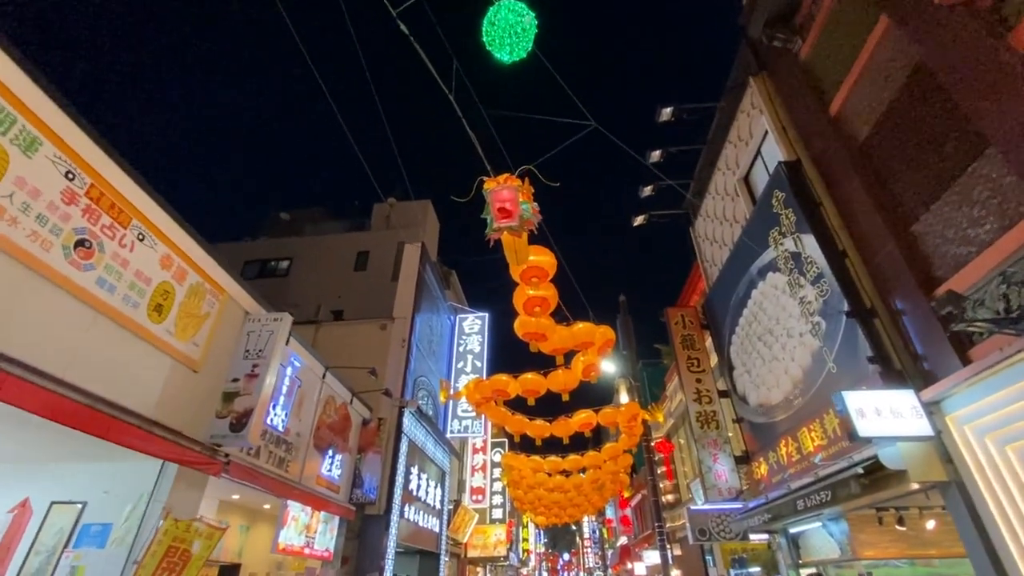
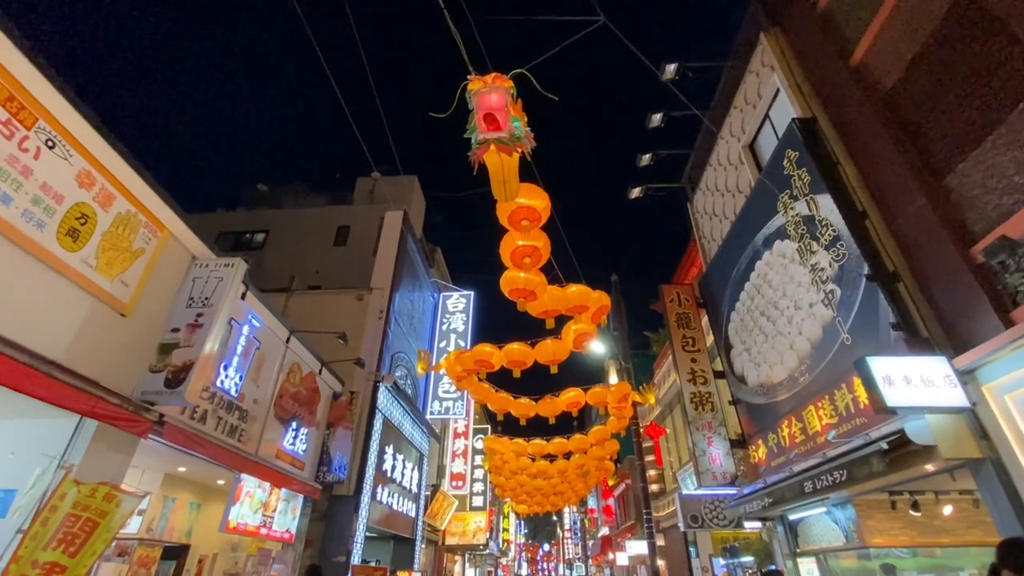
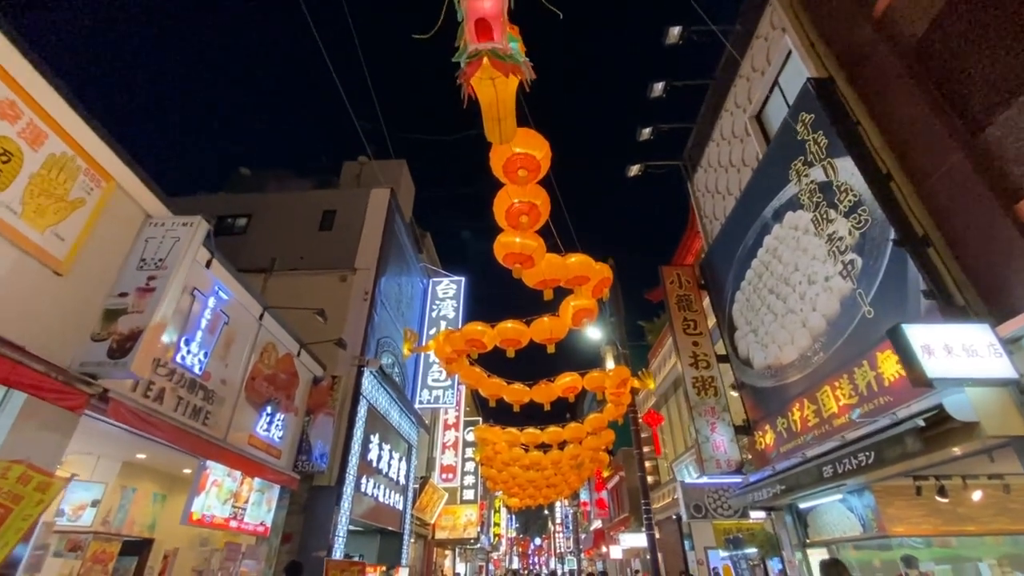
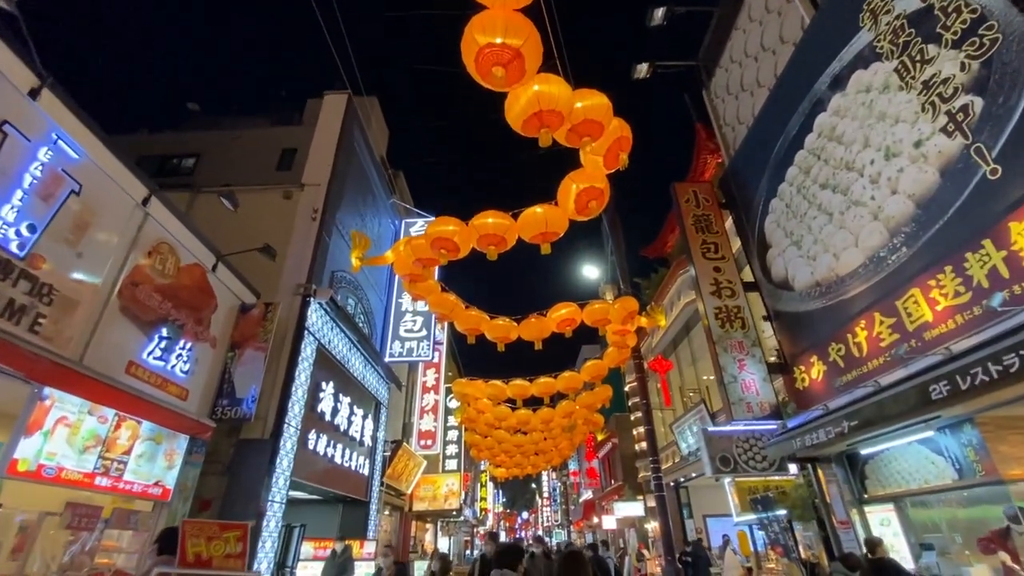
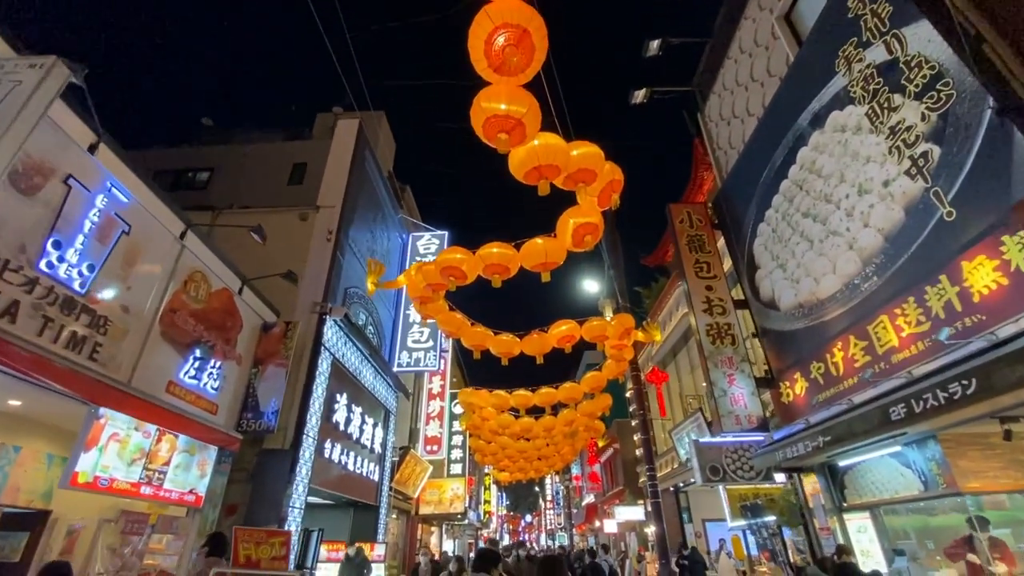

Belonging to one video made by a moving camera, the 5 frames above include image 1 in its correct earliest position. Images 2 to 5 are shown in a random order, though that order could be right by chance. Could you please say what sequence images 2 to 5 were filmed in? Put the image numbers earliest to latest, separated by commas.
2, 3, 5, 4
